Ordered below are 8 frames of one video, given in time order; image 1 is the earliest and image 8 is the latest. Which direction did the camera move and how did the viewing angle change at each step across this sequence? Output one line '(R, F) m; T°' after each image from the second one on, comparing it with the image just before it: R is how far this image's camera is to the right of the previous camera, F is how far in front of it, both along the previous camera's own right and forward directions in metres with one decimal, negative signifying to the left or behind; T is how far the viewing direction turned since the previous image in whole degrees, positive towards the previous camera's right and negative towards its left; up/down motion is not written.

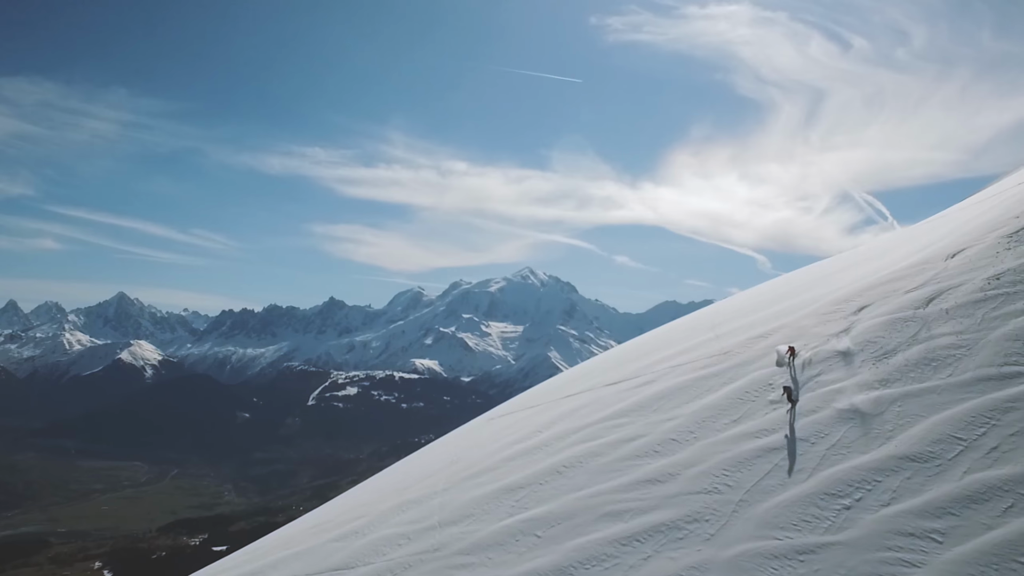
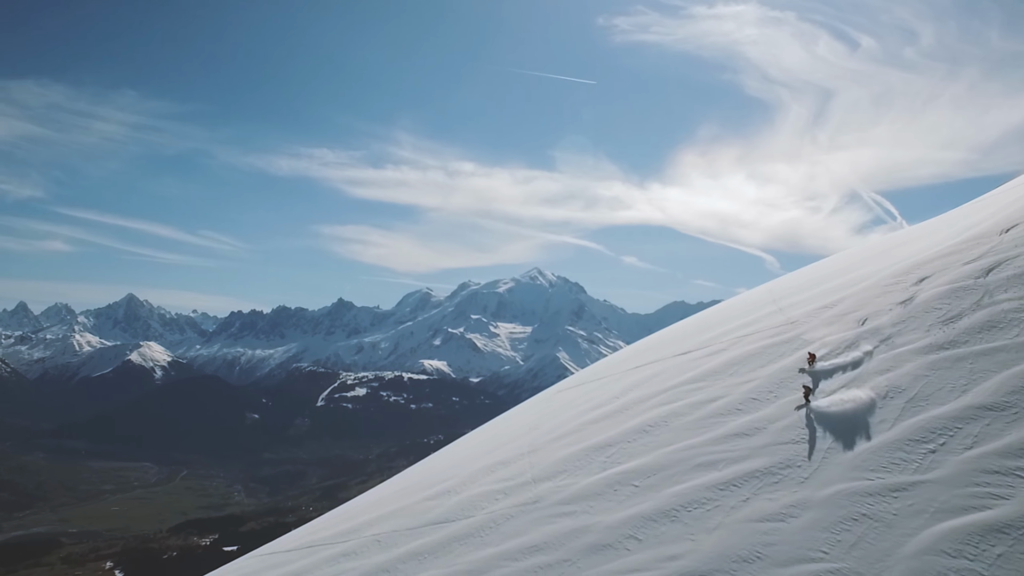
(-0.7, +0.5) m; -1°
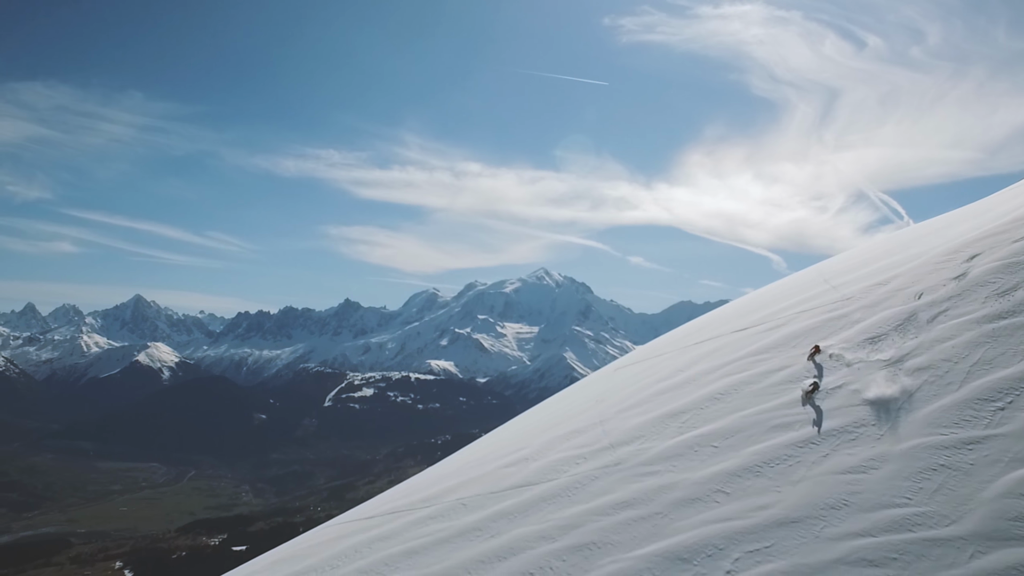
(-0.6, +0.5) m; 0°
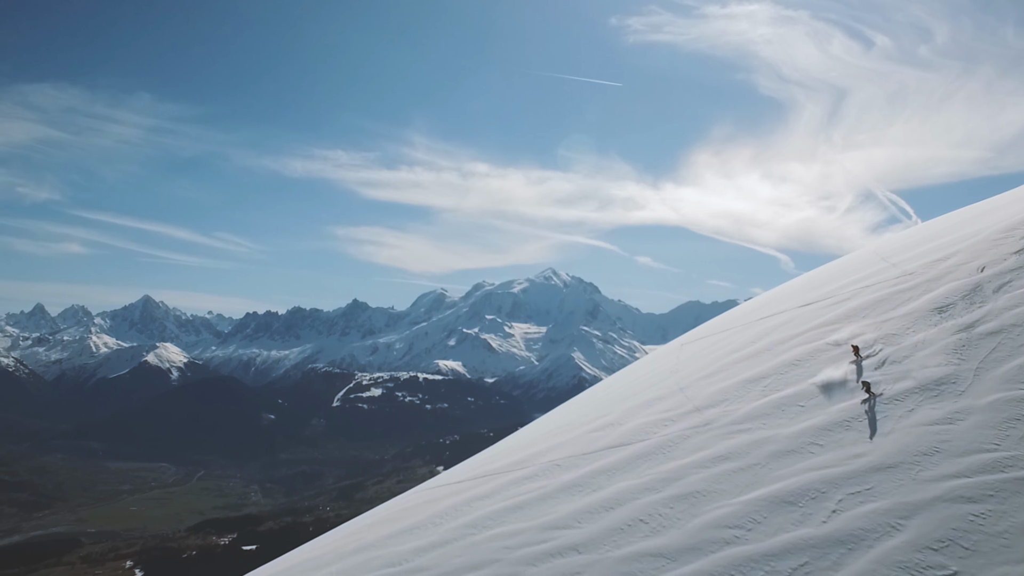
(-0.6, +0.5) m; -1°
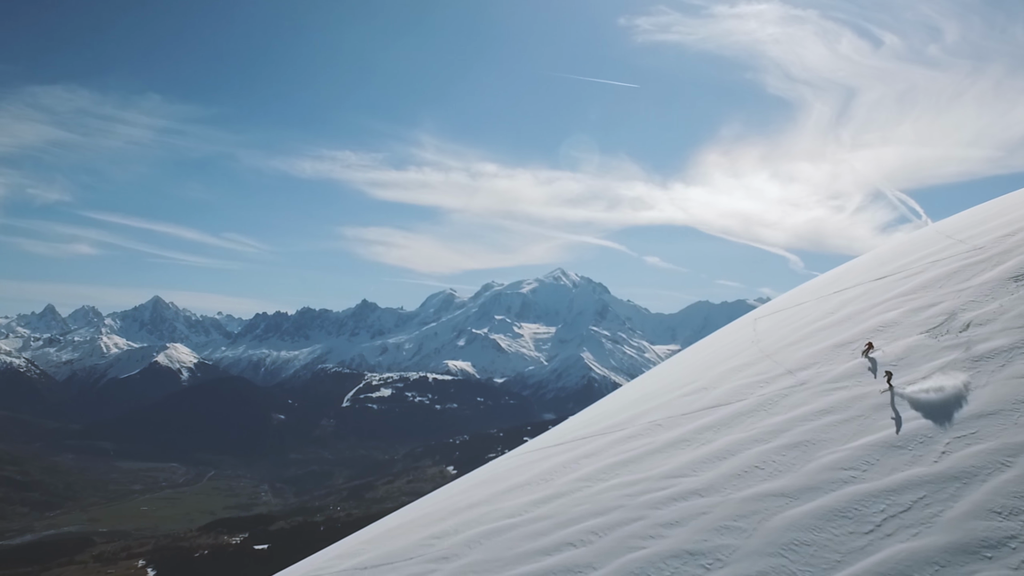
(-0.8, +0.5) m; -1°
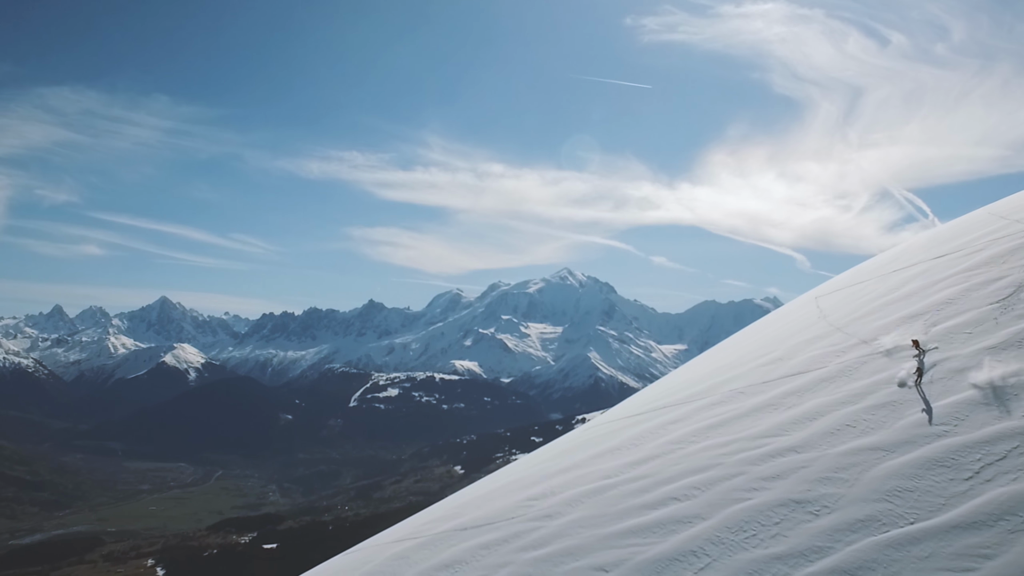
(-0.5, +0.4) m; 0°
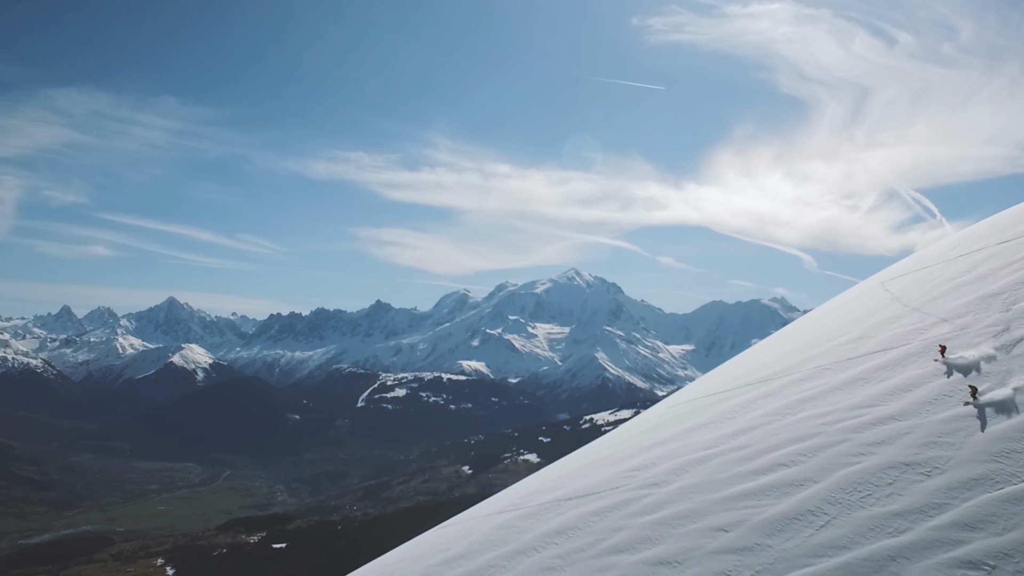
(-0.6, +0.4) m; 0°
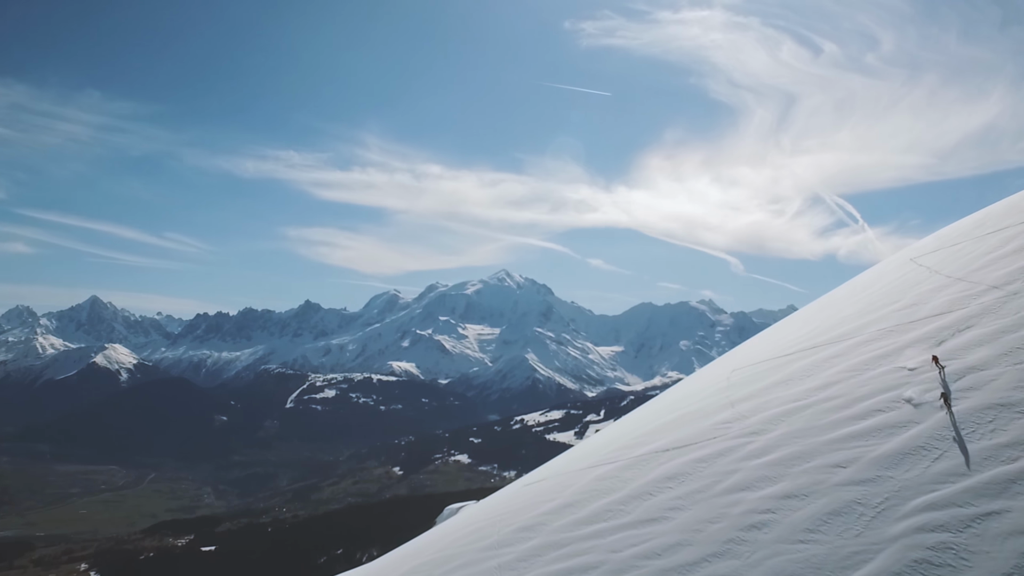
(+3.5, -7.0) m; +5°
